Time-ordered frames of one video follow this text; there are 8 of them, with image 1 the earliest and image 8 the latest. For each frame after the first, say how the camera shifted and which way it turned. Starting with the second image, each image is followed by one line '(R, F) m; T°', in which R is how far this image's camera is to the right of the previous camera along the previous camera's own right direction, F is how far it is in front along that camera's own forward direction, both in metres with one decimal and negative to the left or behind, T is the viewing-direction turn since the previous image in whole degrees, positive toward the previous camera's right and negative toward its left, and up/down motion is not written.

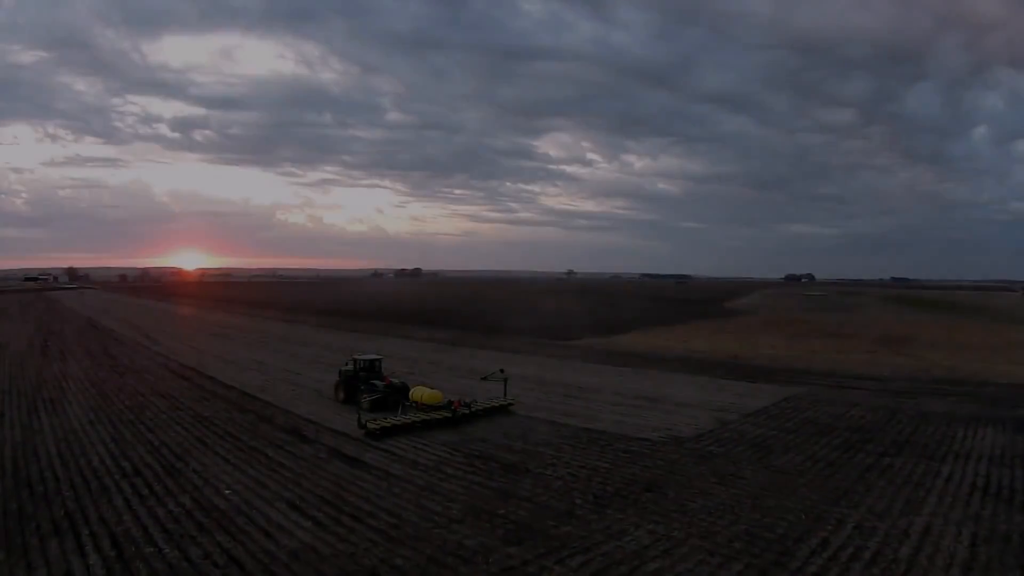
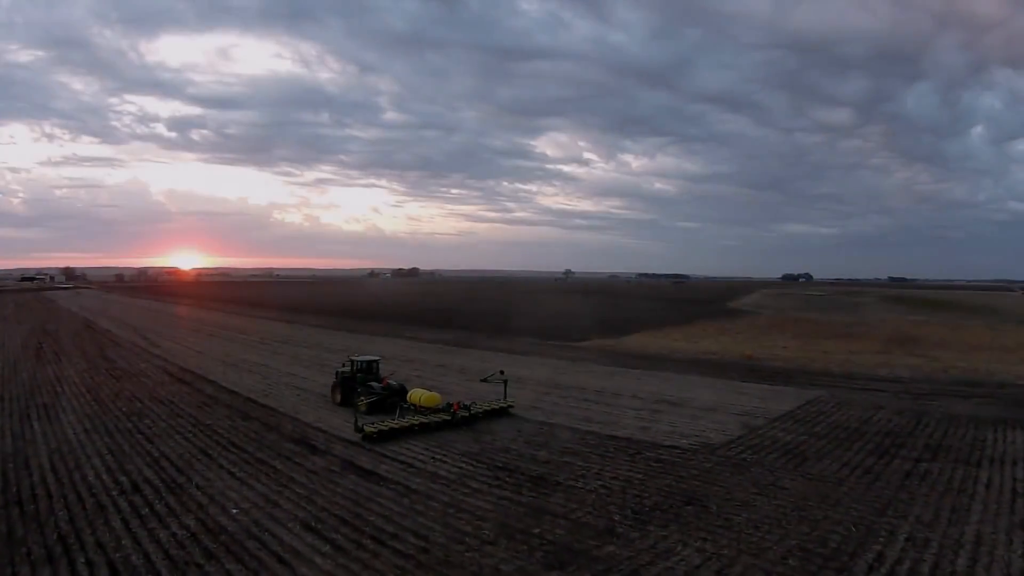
(-0.6, +0.9) m; 0°
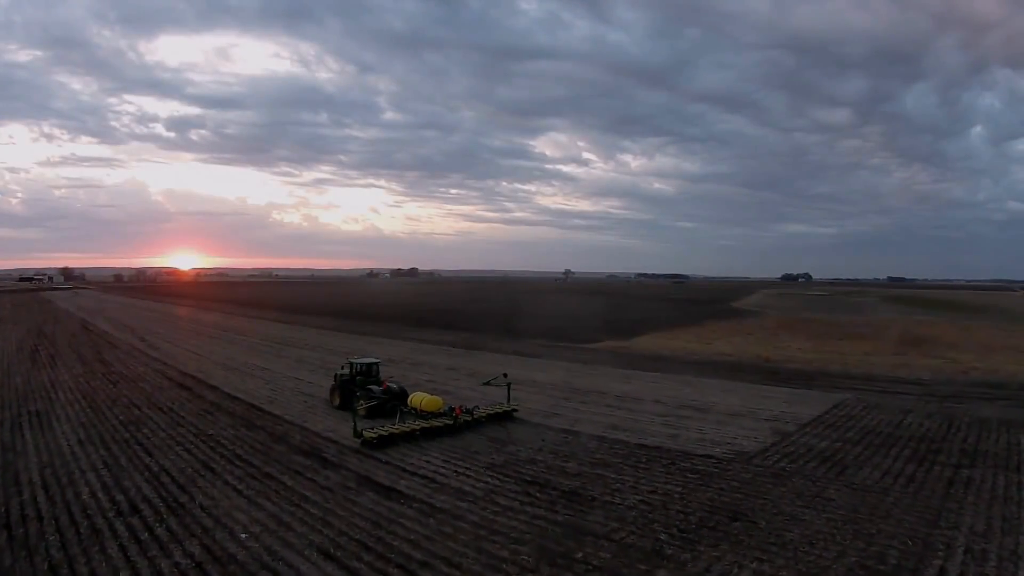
(-0.6, +1.0) m; 0°
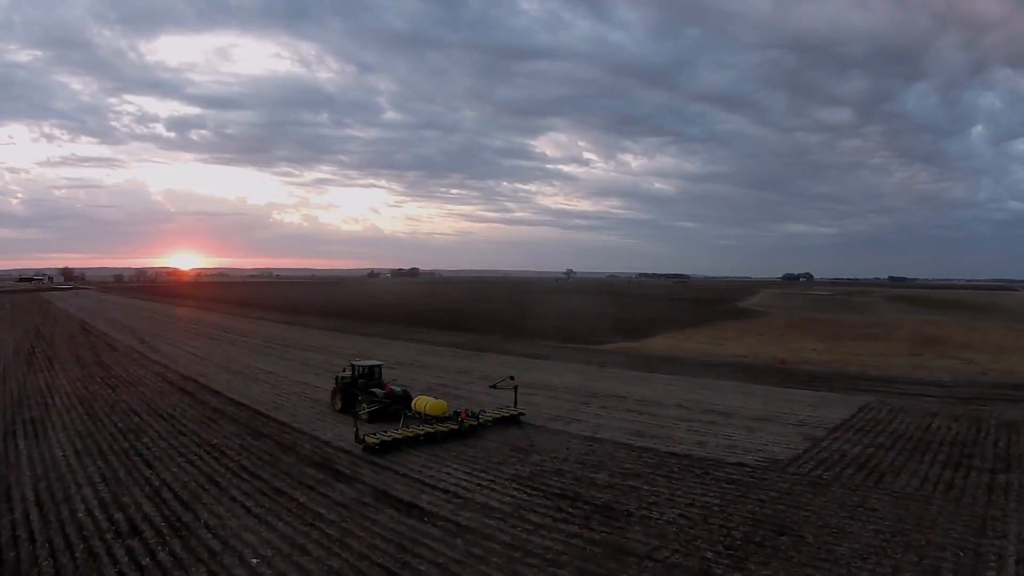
(-0.5, +0.8) m; 0°
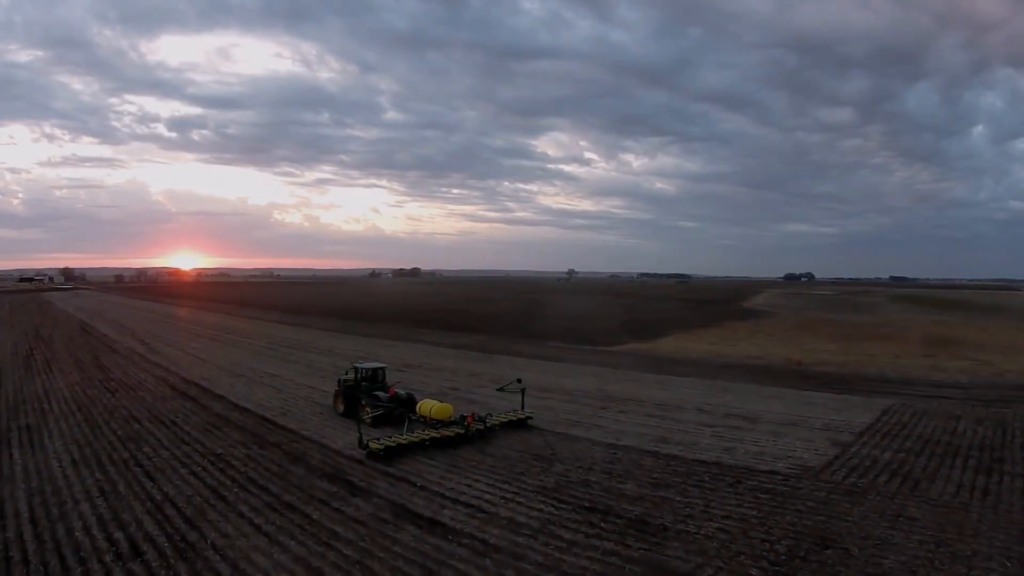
(-0.4, +0.7) m; 0°
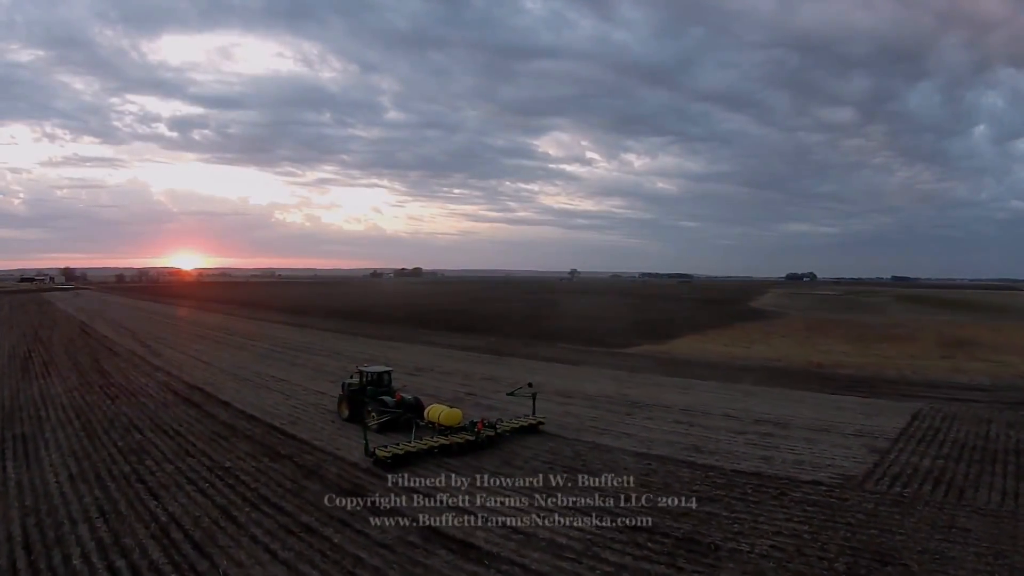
(-0.5, +0.9) m; 0°
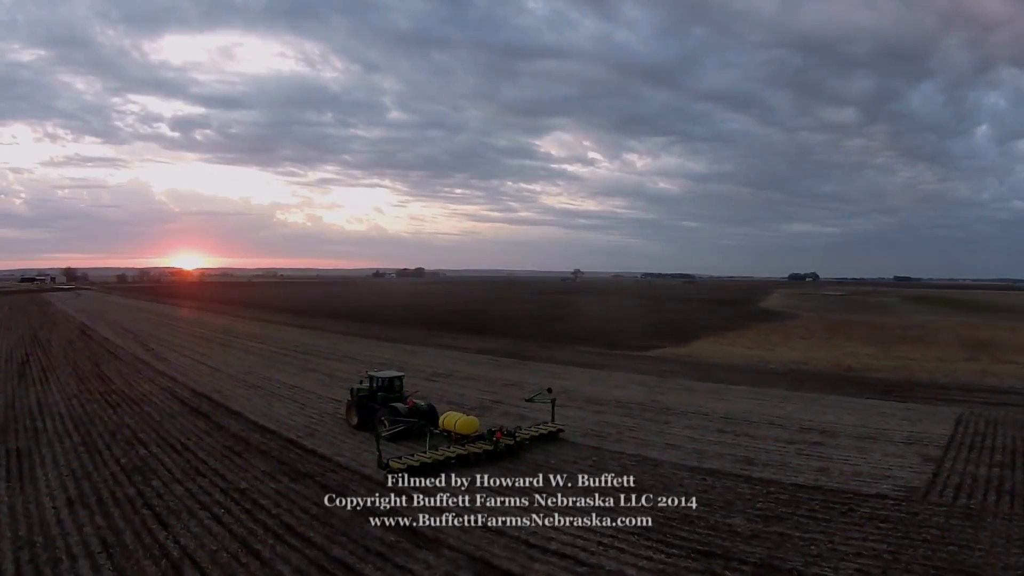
(-0.8, +1.2) m; 0°
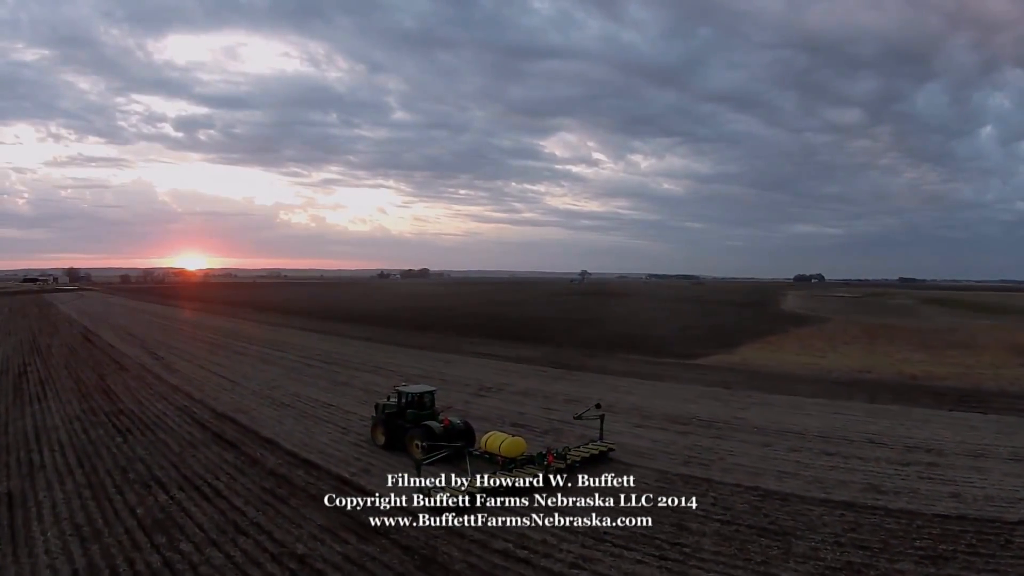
(-1.6, +2.4) m; 0°
